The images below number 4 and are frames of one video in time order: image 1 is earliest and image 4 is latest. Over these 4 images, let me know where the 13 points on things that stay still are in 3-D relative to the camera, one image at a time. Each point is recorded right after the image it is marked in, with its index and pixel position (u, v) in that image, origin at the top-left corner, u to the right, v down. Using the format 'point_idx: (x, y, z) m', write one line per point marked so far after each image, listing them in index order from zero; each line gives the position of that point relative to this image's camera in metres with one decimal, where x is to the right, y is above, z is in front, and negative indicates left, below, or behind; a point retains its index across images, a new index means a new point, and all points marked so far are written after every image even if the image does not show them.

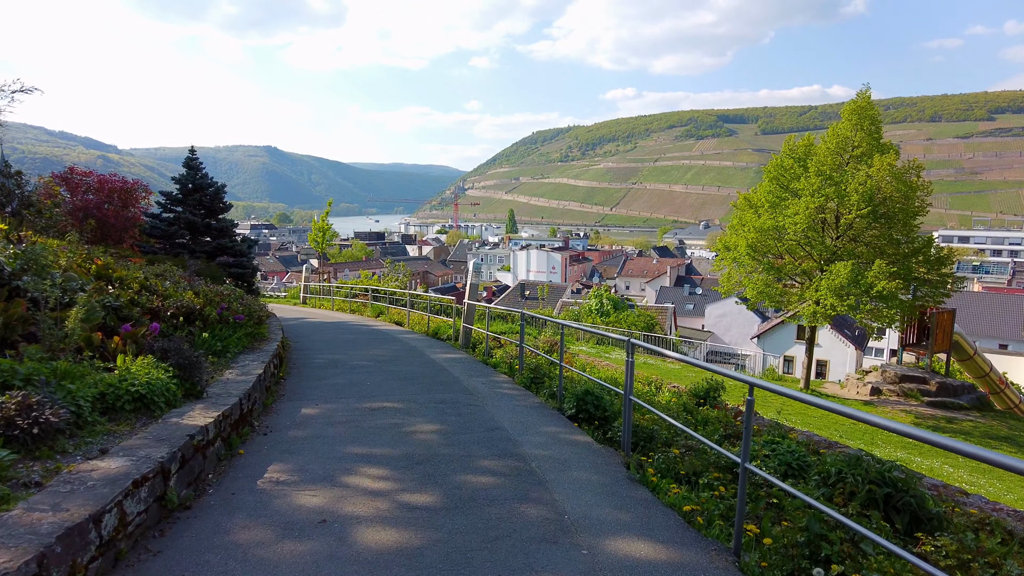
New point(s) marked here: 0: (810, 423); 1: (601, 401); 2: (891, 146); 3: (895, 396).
0: (+5.8, -2.6, +12.7) m
1: (+0.8, -1.0, +5.7) m
2: (+9.3, +3.5, +16.0) m
3: (+10.5, -2.9, +17.7) m
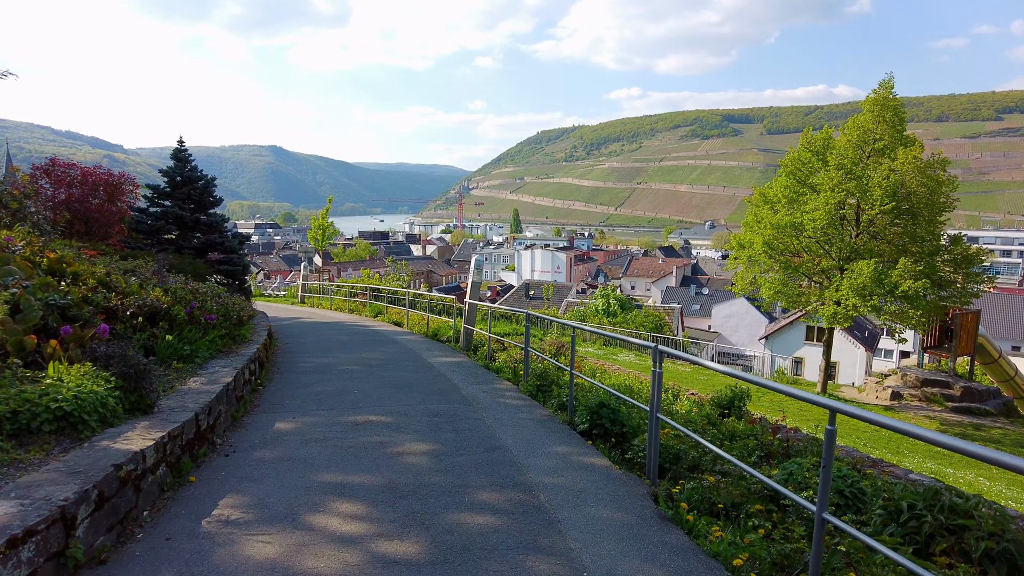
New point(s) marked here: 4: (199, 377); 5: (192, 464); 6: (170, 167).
0: (+5.8, -2.6, +11.9) m
1: (+0.8, -1.0, +5.0) m
2: (+9.4, +3.5, +15.3) m
3: (+10.6, -2.9, +17.0) m
4: (-2.4, -0.7, +5.0) m
5: (-1.8, -1.0, +3.7) m
6: (-7.0, +2.5, +13.3) m
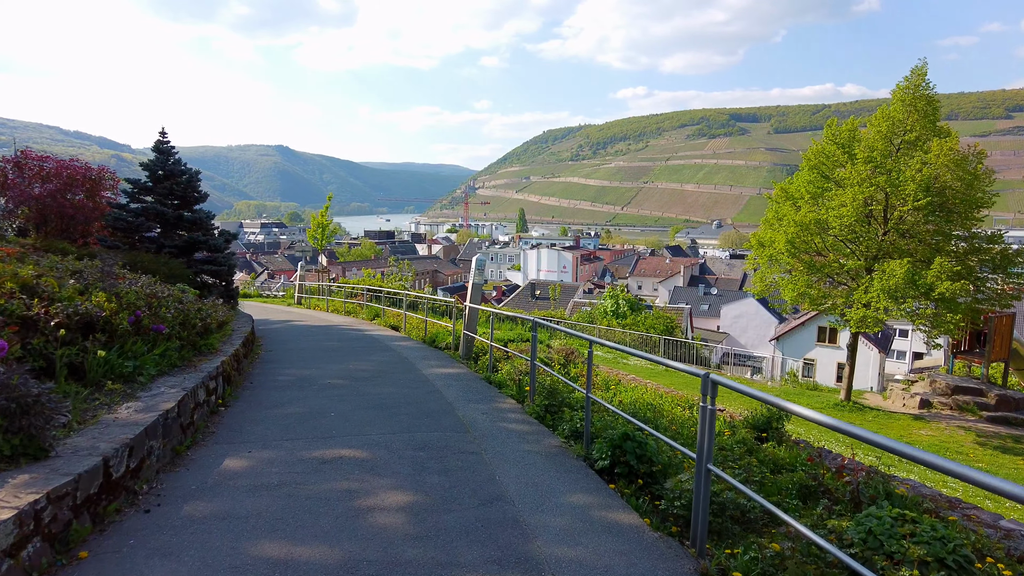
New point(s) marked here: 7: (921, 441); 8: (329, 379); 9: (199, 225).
0: (+5.9, -2.6, +11.0) m
1: (+0.8, -1.0, +4.1) m
2: (+9.6, +3.5, +14.2) m
3: (+10.7, -3.0, +15.9) m
4: (-2.4, -0.7, +4.1) m
5: (-1.8, -1.0, +2.8) m
6: (-6.9, +2.5, +12.5) m
7: (+8.4, -3.1, +13.4) m
8: (-2.0, -1.0, +7.0) m
9: (-6.1, +1.2, +12.8) m
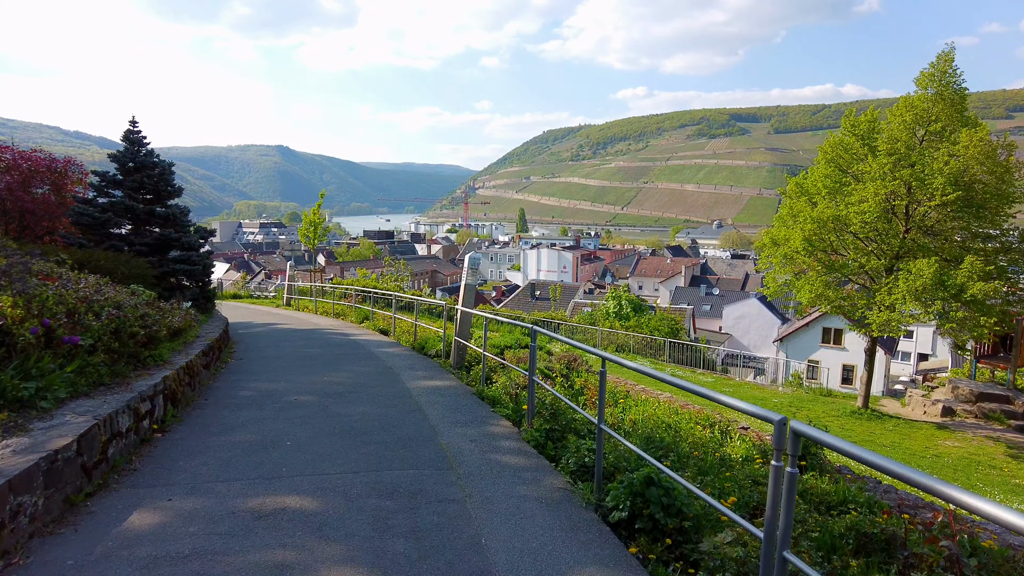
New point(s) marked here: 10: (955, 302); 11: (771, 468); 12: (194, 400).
0: (+5.9, -2.7, +10.0) m
1: (+0.8, -1.0, +3.2) m
2: (+9.5, +3.4, +13.3) m
3: (+10.7, -3.0, +15.0) m
4: (-2.4, -0.7, +3.2) m
5: (-1.9, -1.1, +1.9) m
6: (-6.9, +2.4, +11.6) m
7: (+8.4, -3.2, +12.5) m
8: (-2.0, -1.0, +6.1) m
9: (-6.2, +1.2, +11.9) m
10: (+8.4, -0.3, +12.3) m
11: (+0.8, -0.6, +2.1) m
12: (-2.8, -1.0, +5.7) m
